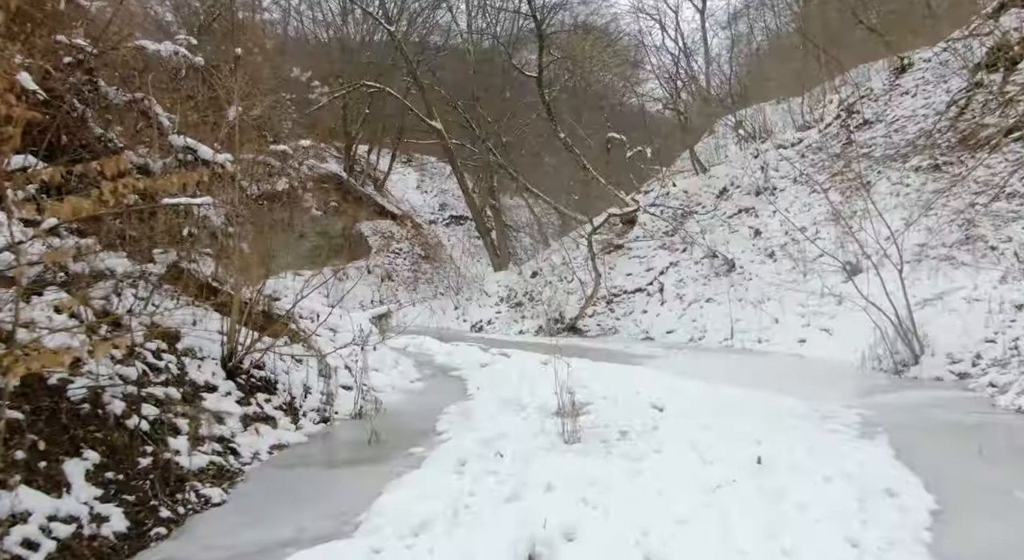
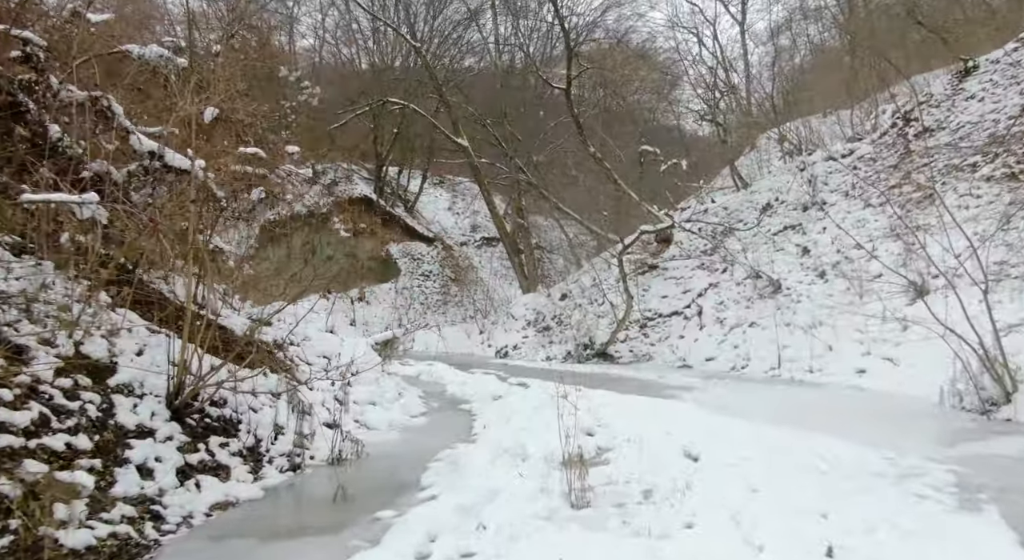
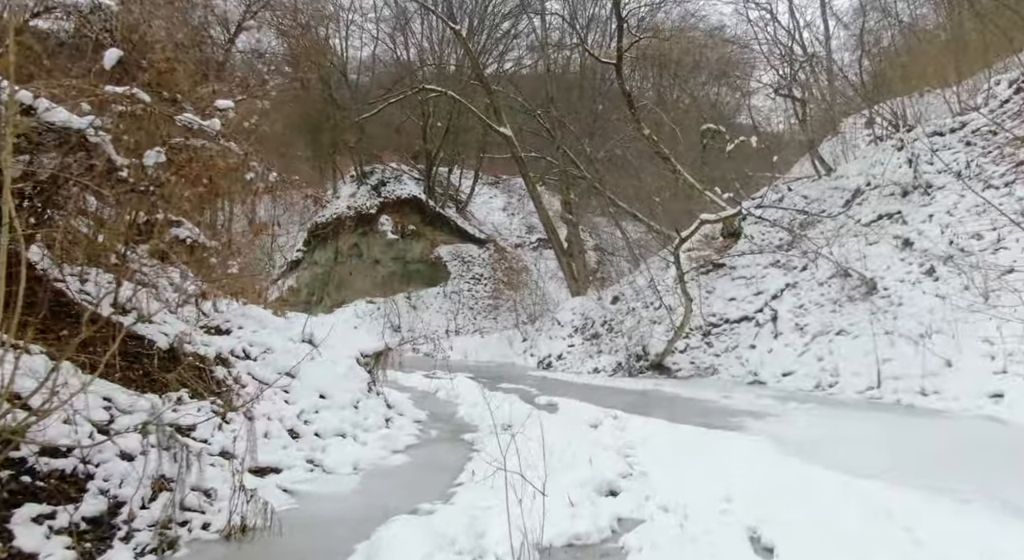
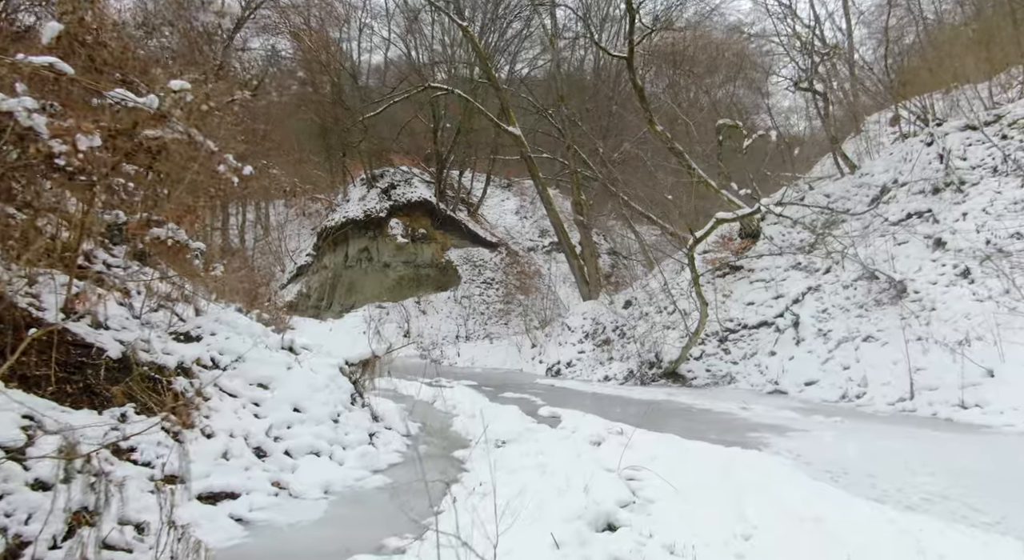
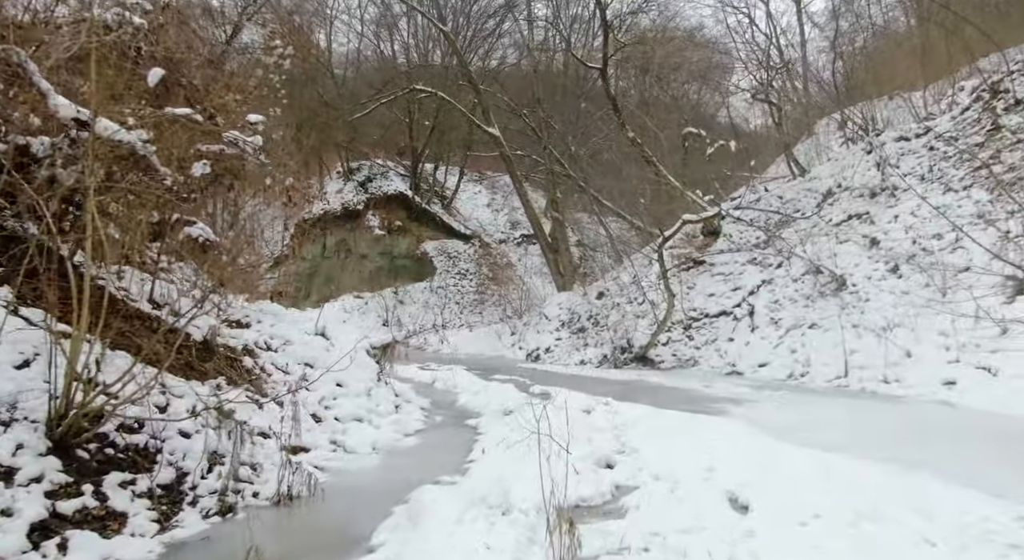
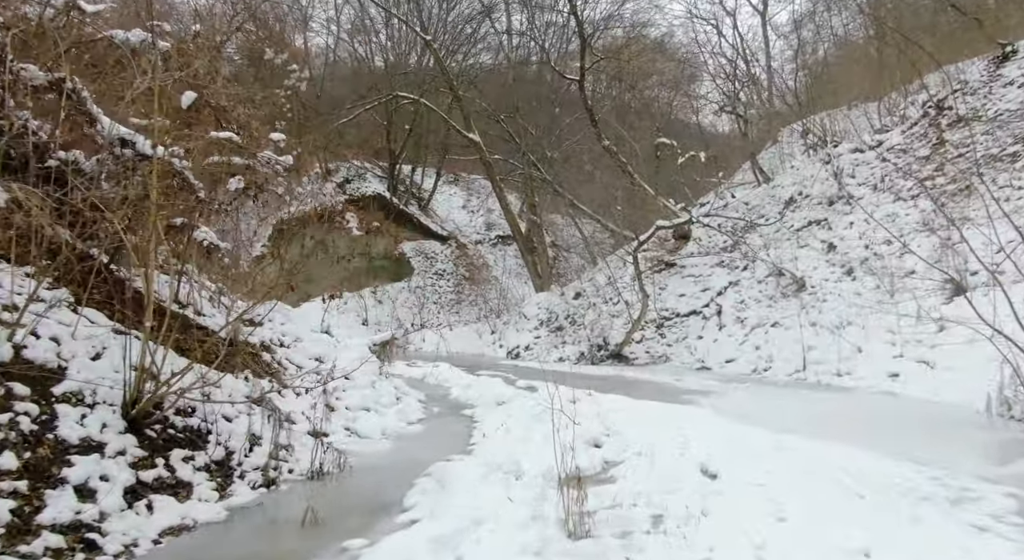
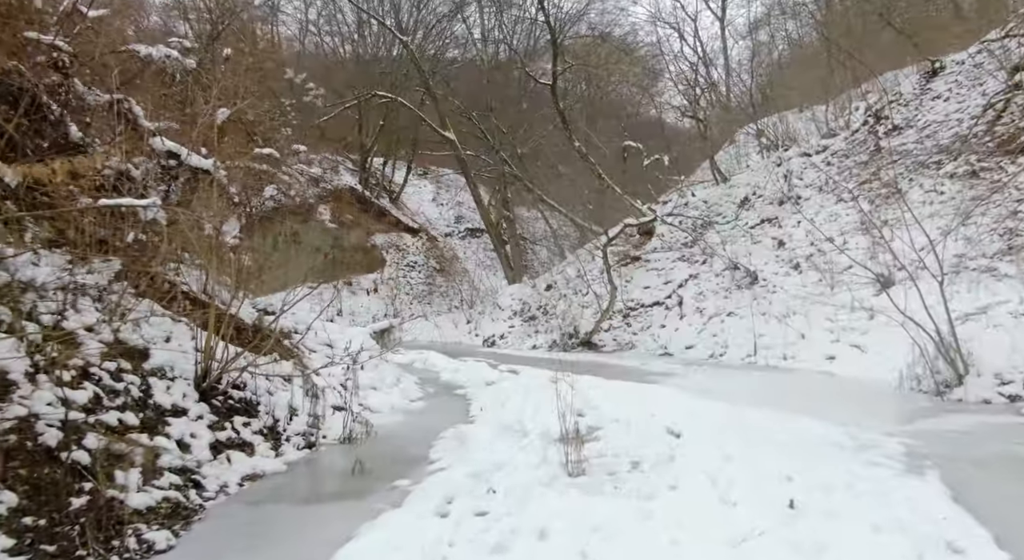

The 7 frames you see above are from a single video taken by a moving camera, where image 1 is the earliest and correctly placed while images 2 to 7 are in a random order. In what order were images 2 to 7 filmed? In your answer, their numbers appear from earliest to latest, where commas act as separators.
7, 2, 6, 5, 3, 4
